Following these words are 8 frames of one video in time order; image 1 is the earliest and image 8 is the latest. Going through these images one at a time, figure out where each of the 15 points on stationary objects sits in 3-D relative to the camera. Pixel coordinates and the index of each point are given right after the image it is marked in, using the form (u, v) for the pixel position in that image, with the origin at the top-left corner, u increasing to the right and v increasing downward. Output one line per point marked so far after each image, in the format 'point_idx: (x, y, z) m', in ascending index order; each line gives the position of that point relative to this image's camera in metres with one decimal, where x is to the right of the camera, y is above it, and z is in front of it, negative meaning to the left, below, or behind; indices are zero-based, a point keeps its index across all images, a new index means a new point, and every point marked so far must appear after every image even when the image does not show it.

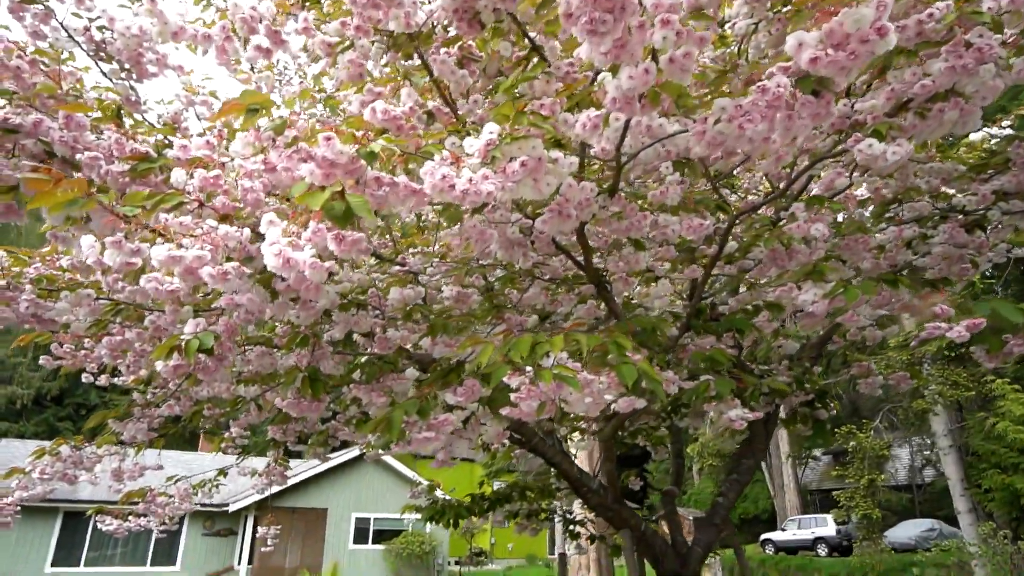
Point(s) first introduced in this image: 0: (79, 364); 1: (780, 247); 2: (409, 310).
0: (-2.4, -0.4, +3.6) m
1: (+1.2, +0.2, +2.8) m
2: (-0.4, -0.1, +2.8) m
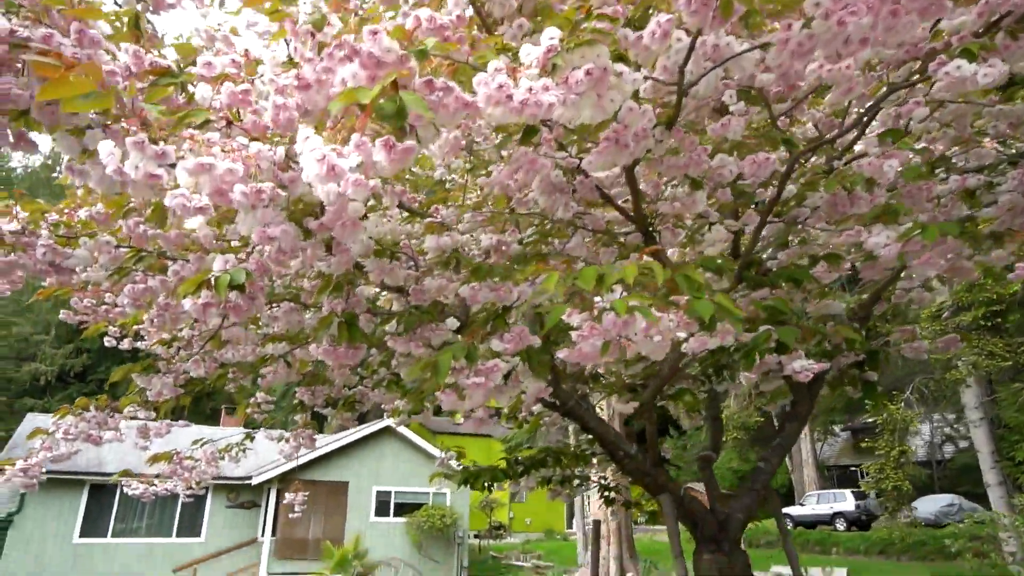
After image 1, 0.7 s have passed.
0: (-2.2, -0.1, +3.5) m
1: (+1.4, +0.4, +2.6) m
2: (-0.3, +0.1, +2.6) m
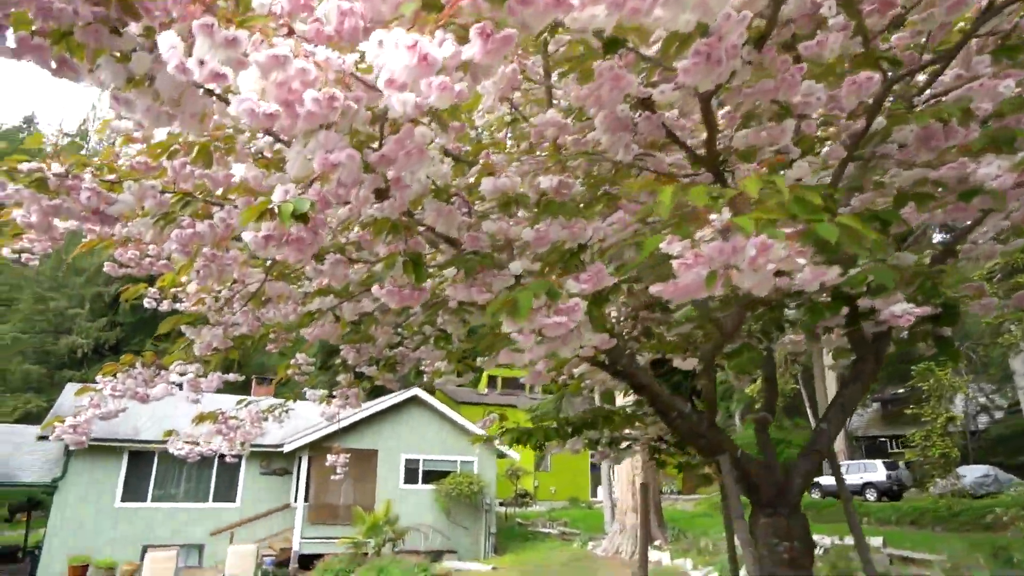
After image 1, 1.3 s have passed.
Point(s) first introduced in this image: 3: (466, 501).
0: (-1.9, +0.1, +3.4) m
1: (+1.6, +0.6, +2.4) m
2: (0.0, +0.3, +2.5) m
3: (-1.4, -6.2, +18.7) m
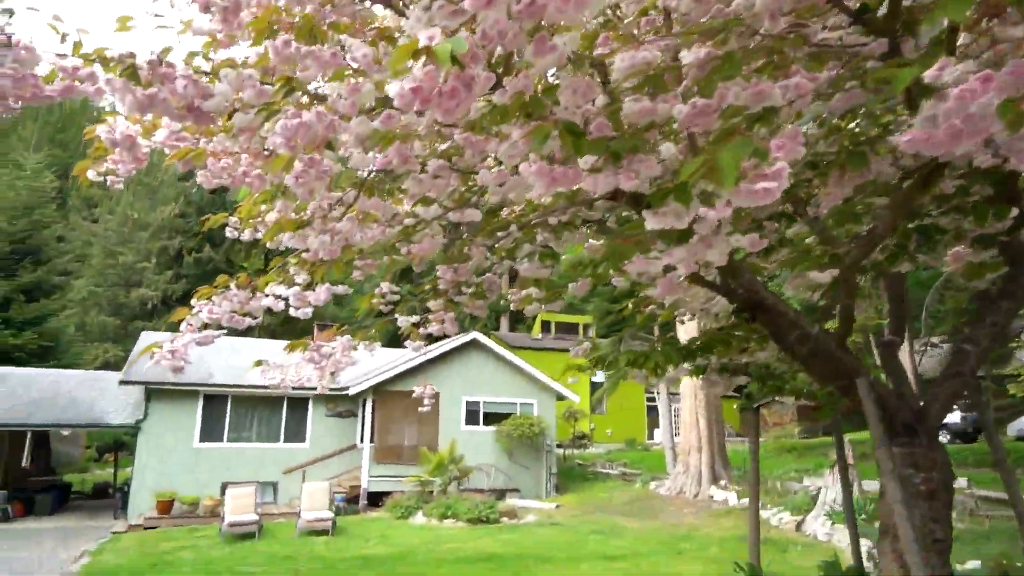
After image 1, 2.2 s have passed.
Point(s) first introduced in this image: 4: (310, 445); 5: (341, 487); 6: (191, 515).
0: (-1.4, +0.5, +3.2) m
1: (+2.0, +1.0, +1.9) m
2: (+0.4, +0.7, +2.1) m
3: (+0.4, -4.6, +18.9) m
4: (-5.6, -4.4, +17.8) m
5: (-4.6, -5.4, +17.1) m
6: (-7.8, -5.5, +15.5) m
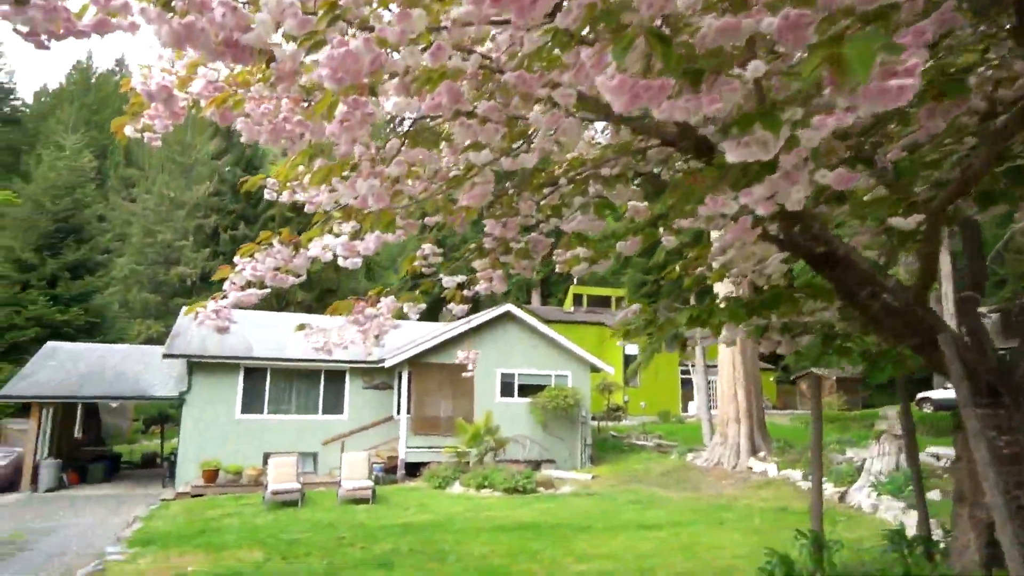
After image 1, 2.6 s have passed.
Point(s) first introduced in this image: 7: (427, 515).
0: (-1.2, +0.7, +3.1) m
1: (+2.2, +1.2, +1.6) m
2: (+0.6, +0.9, +1.9) m
3: (+1.5, -3.7, +18.9) m
4: (-4.6, -3.6, +18.0) m
5: (-3.6, -4.6, +17.4) m
6: (-6.9, -4.9, +15.9) m
7: (-1.6, -4.3, +12.2) m
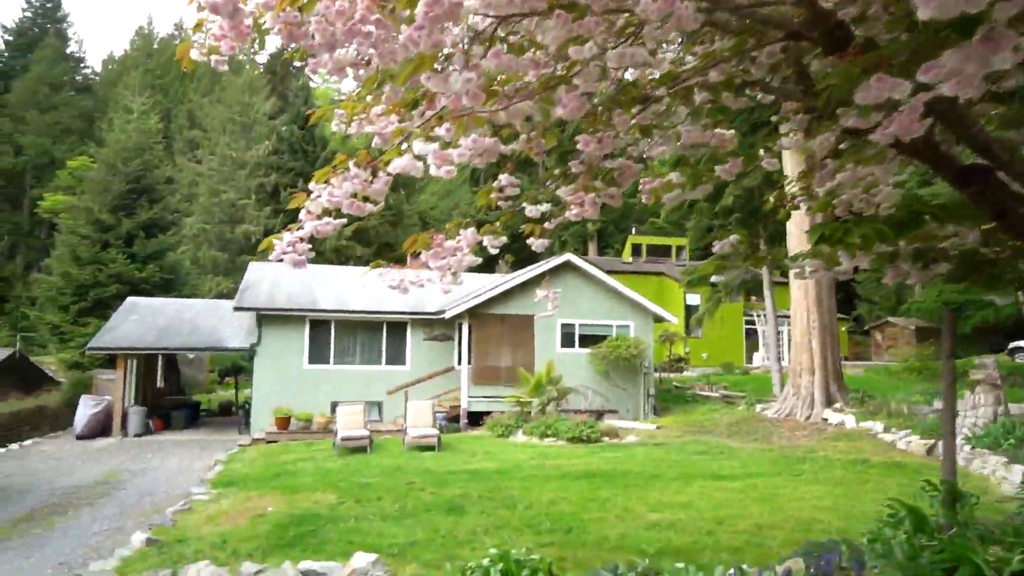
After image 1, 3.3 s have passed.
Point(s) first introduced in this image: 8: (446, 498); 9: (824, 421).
0: (-0.7, +1.0, +2.8) m
1: (+2.5, +1.4, +1.0) m
2: (+0.9, +1.1, +1.5) m
3: (+3.3, -2.2, +18.6) m
4: (-2.9, -2.3, +18.3) m
5: (-1.9, -3.3, +17.6) m
6: (-5.3, -3.7, +16.4) m
7: (-0.4, -3.3, +12.2) m
8: (-0.9, -3.0, +9.1) m
9: (+8.0, -3.4, +16.4) m
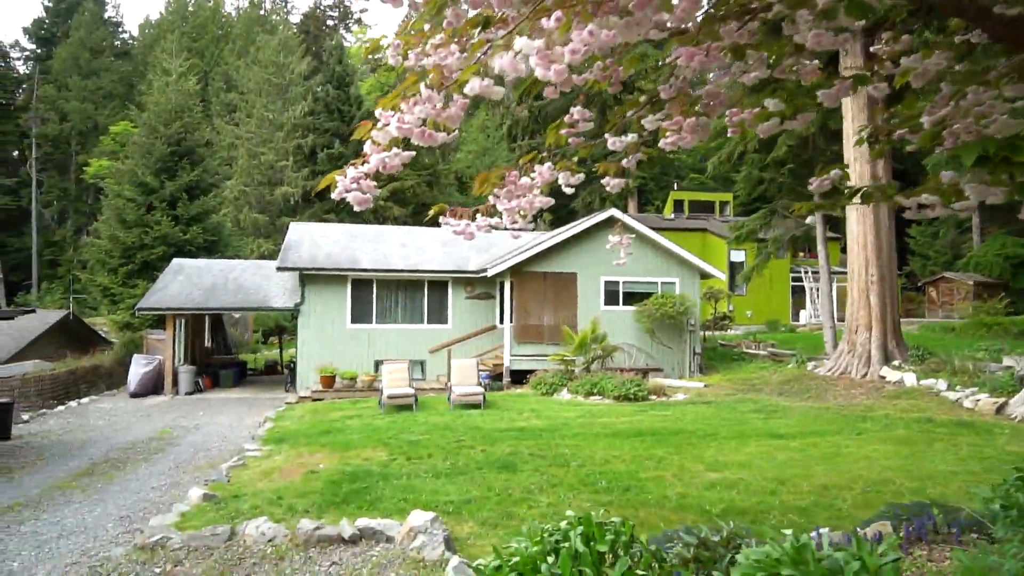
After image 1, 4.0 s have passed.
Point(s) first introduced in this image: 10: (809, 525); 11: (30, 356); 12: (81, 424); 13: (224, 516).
0: (-0.4, +1.2, +2.5) m
1: (+2.7, +1.6, +0.5) m
2: (+1.2, +1.3, +1.0) m
3: (+4.5, -1.0, +18.2) m
4: (-1.7, -1.1, +18.2) m
5: (-0.7, -2.1, +17.5) m
6: (-4.1, -2.6, +16.6) m
7: (+0.5, -2.5, +12.1) m
8: (-0.2, -2.4, +9.0) m
9: (+9.1, -2.3, +15.8) m
10: (+2.9, -2.3, +6.2) m
11: (-13.9, -2.0, +18.4) m
12: (-9.0, -2.9, +13.4) m
13: (-2.9, -2.3, +6.4) m
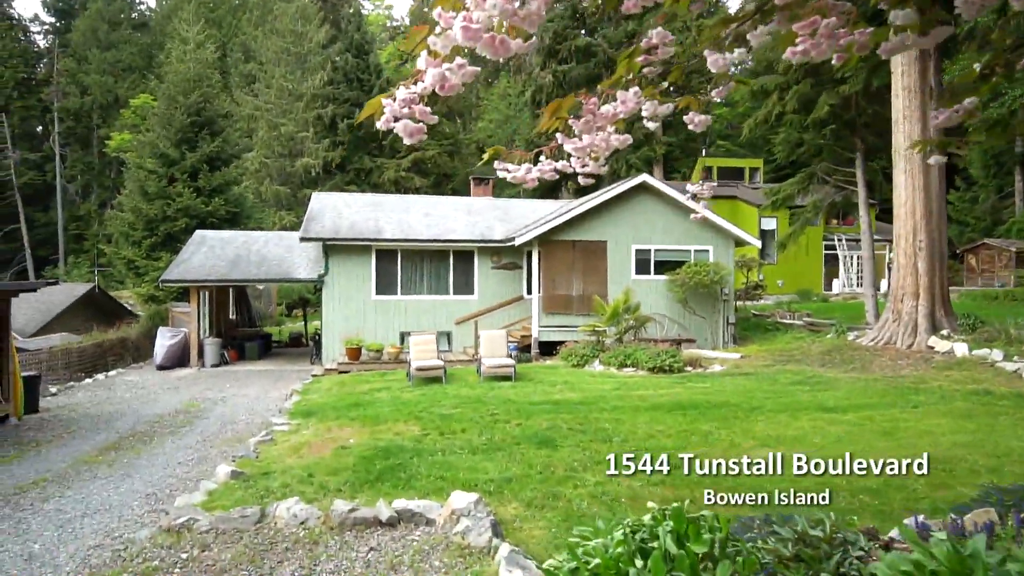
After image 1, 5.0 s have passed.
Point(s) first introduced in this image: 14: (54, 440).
0: (-0.1, +1.4, +1.9) m
1: (+2.9, +1.7, -0.2) m
2: (+1.4, +1.4, +0.4) m
3: (+5.3, -0.1, +17.5) m
4: (-0.9, -0.2, +17.7) m
5: (0.0, -1.3, +17.1) m
6: (-3.4, -1.8, +16.3) m
7: (+1.2, -1.9, +11.6) m
8: (+0.3, -1.9, +8.6) m
9: (+9.8, -1.4, +15.0) m
10: (+3.3, -1.9, +5.7) m
11: (-13.1, -1.2, +18.4) m
12: (-8.4, -2.3, +13.3) m
13: (-2.4, -2.0, +6.0) m
14: (-6.9, -2.3, +9.6) m
